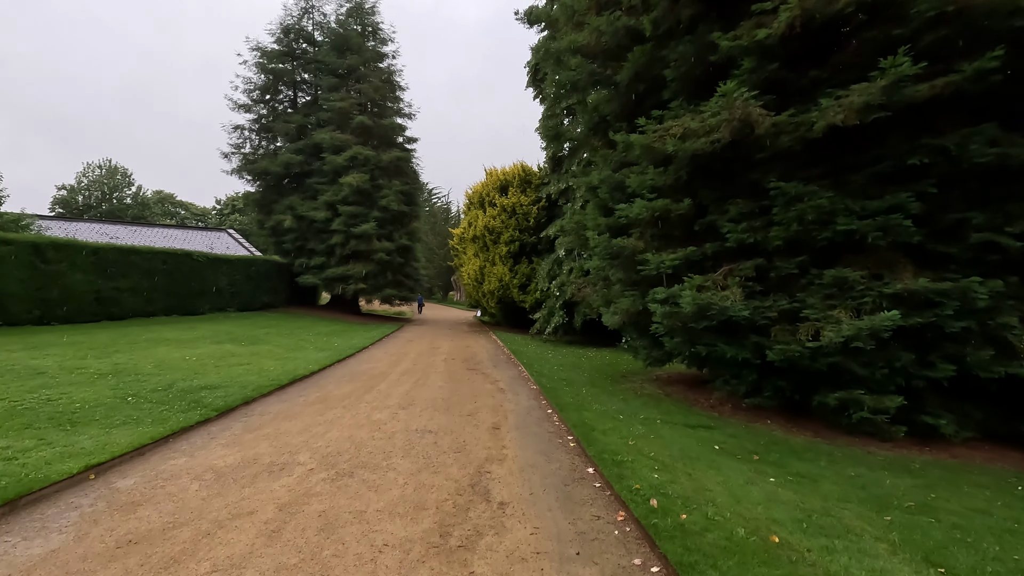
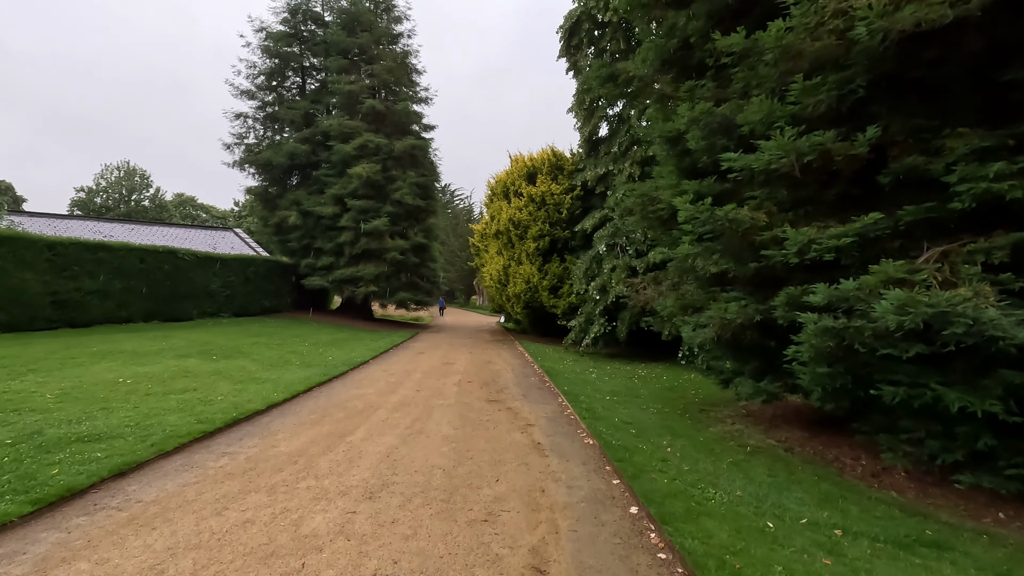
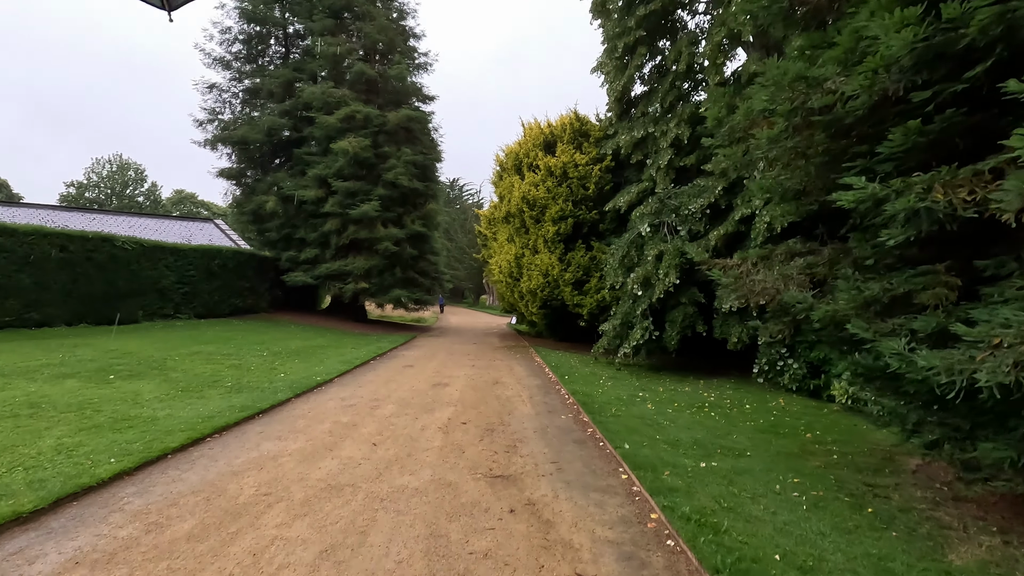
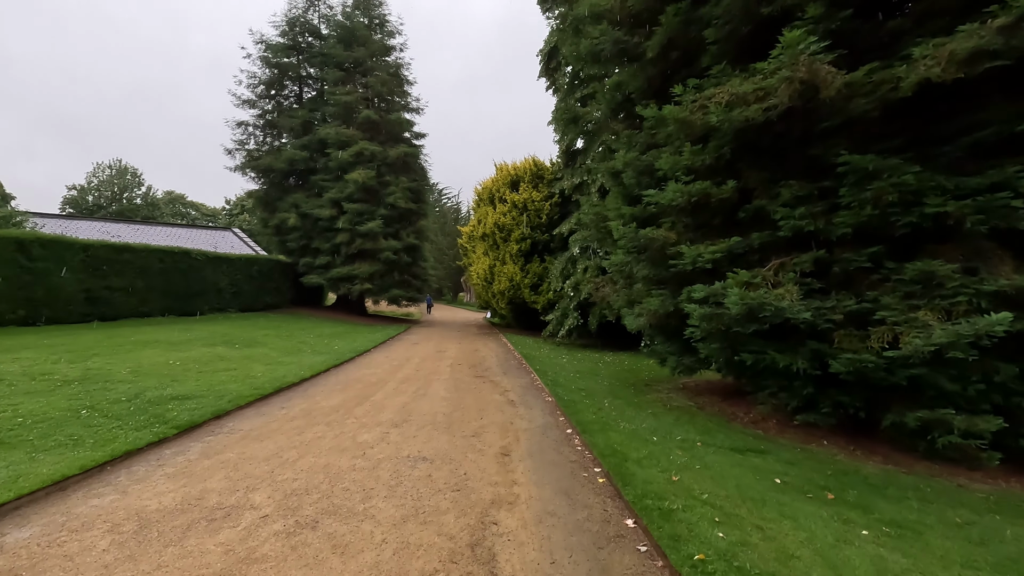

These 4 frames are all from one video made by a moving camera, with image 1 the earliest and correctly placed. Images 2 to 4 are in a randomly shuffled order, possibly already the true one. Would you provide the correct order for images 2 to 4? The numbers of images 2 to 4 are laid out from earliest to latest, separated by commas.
4, 2, 3
